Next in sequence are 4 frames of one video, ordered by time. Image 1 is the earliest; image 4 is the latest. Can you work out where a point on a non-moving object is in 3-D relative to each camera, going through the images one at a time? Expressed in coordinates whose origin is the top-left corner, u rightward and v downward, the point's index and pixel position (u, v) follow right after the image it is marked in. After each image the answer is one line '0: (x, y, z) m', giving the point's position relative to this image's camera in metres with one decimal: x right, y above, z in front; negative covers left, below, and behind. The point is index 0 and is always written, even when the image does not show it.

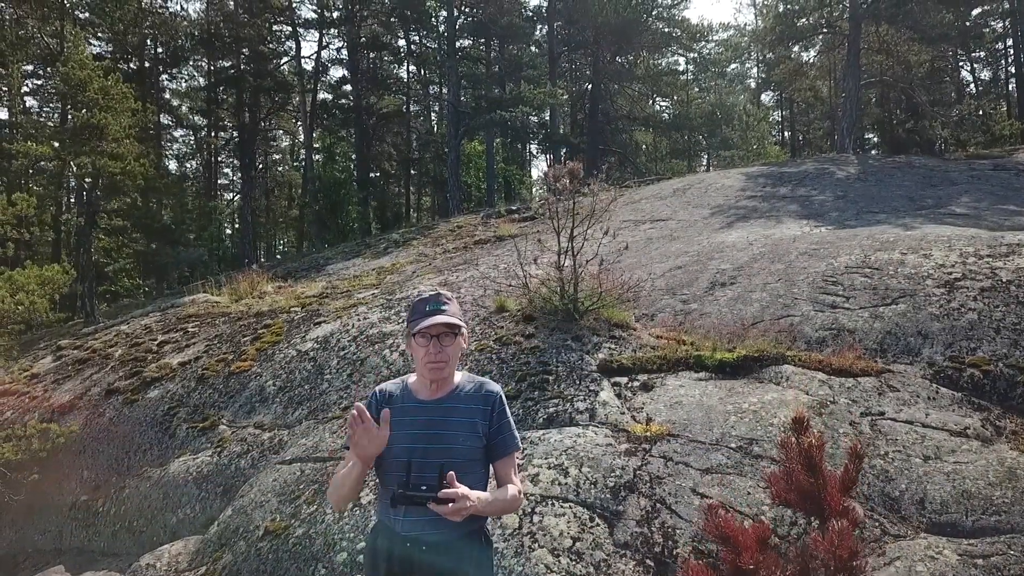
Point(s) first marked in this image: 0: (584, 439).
0: (+0.3, -0.6, +3.3) m
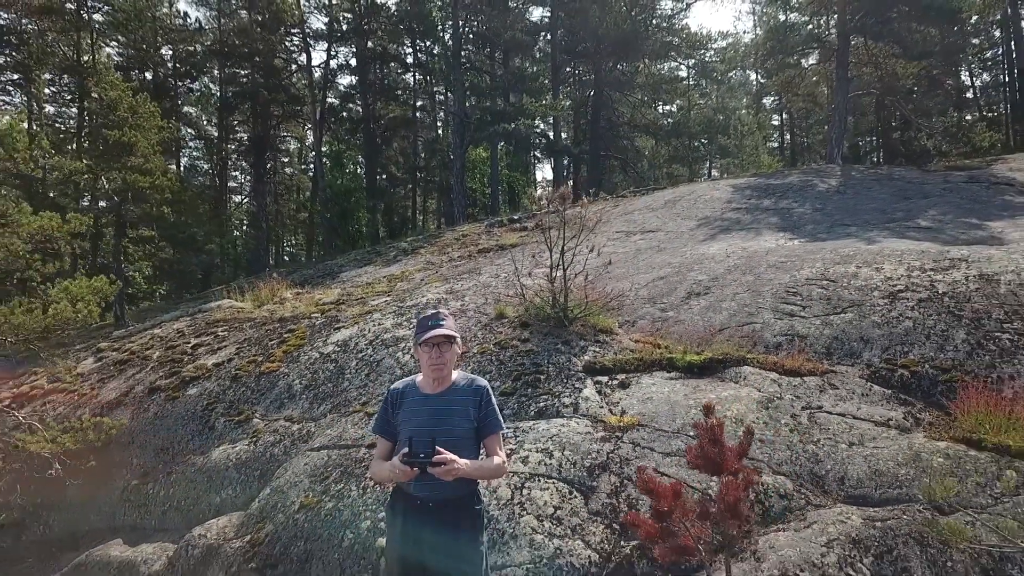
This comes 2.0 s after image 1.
0: (+0.3, -0.7, +4.0) m
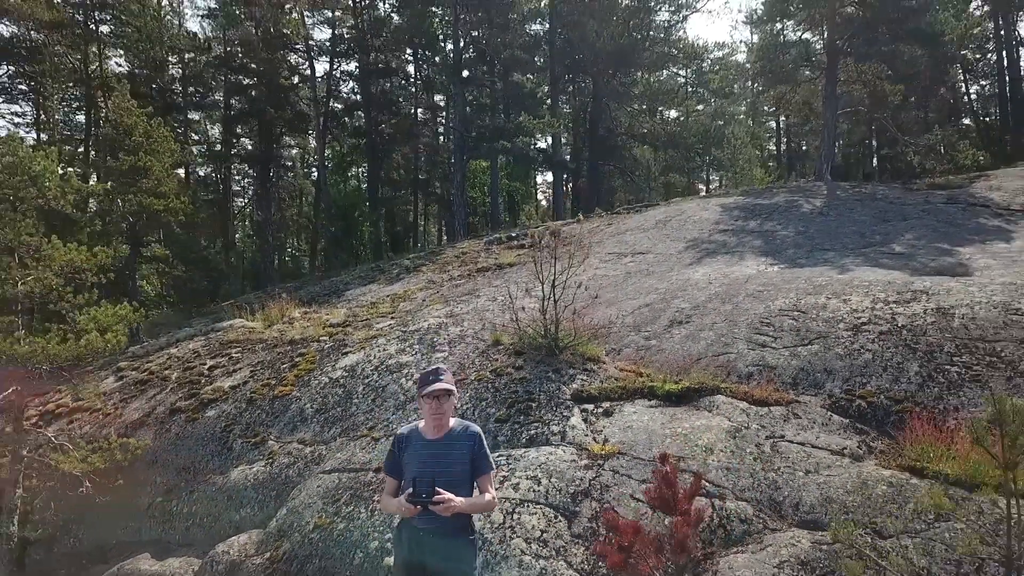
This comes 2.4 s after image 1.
0: (+0.2, -0.9, +4.4) m
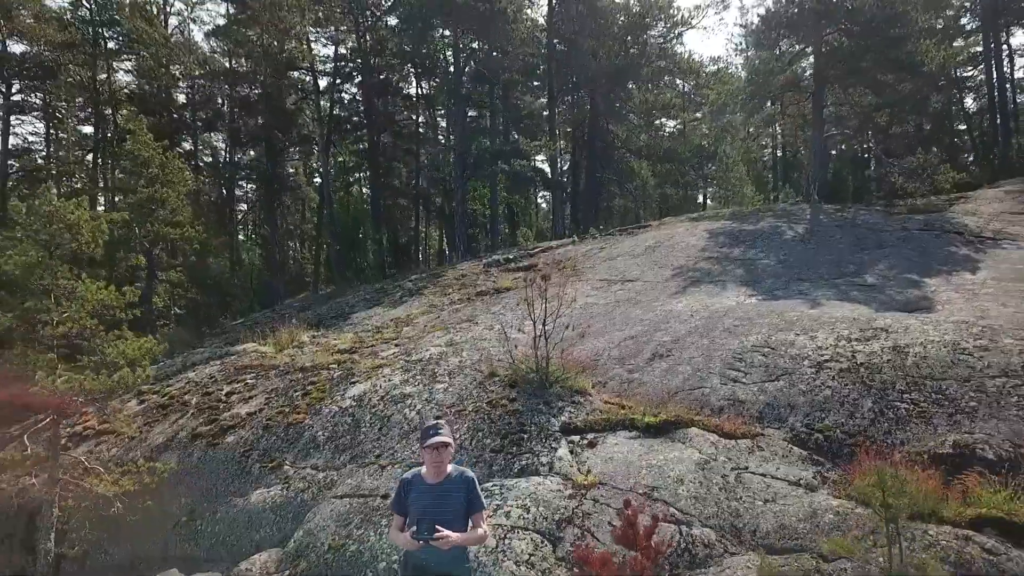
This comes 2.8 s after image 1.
0: (+0.2, -1.2, +5.0) m
